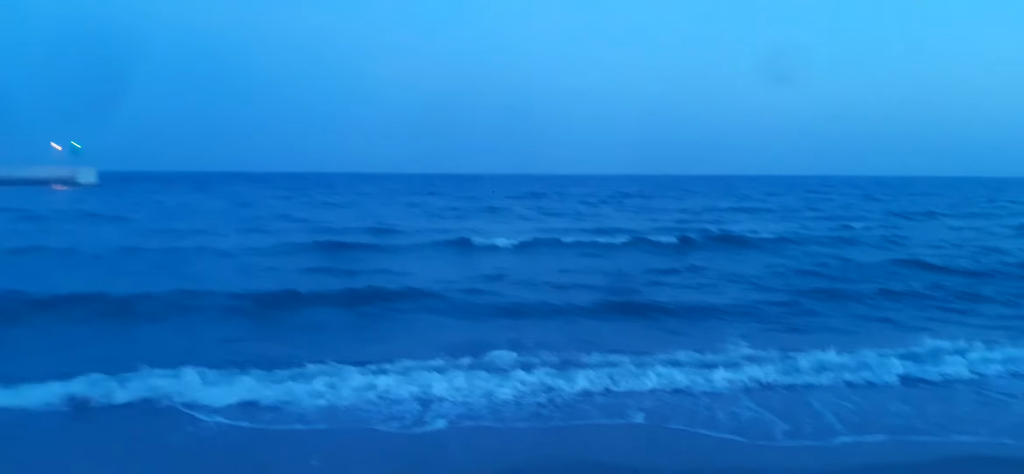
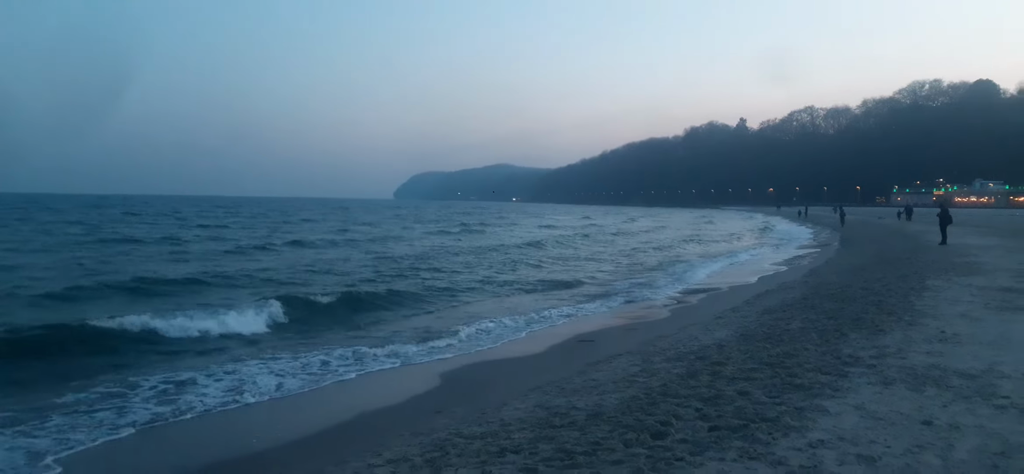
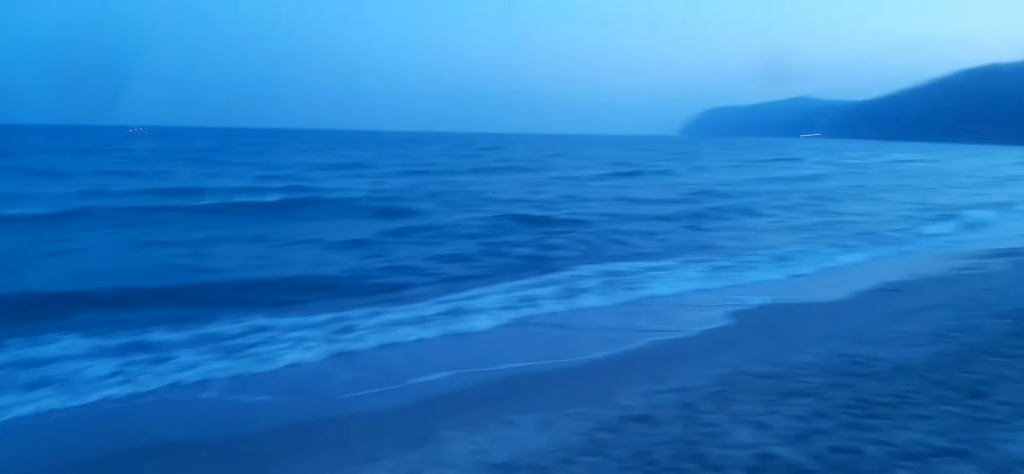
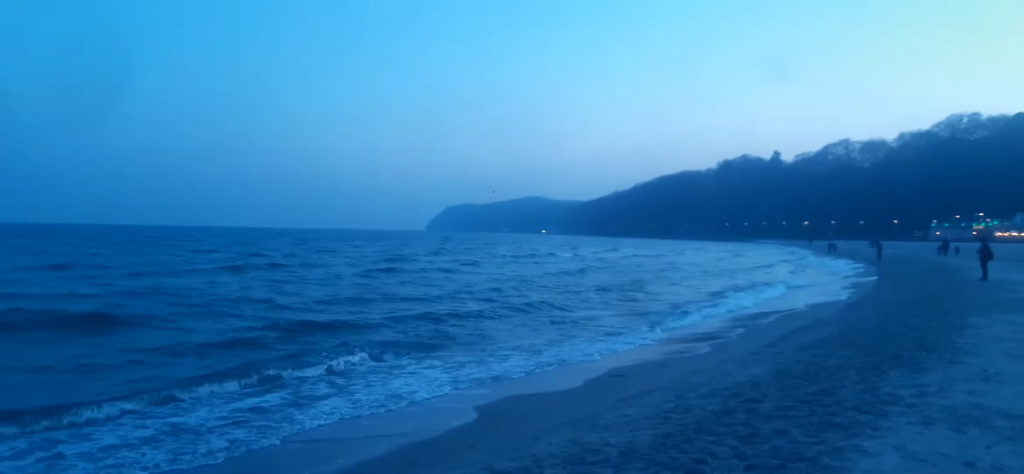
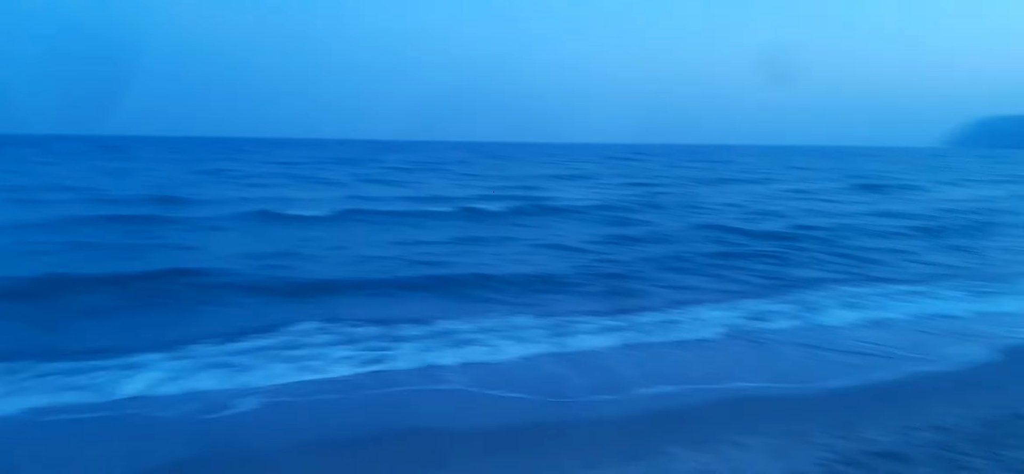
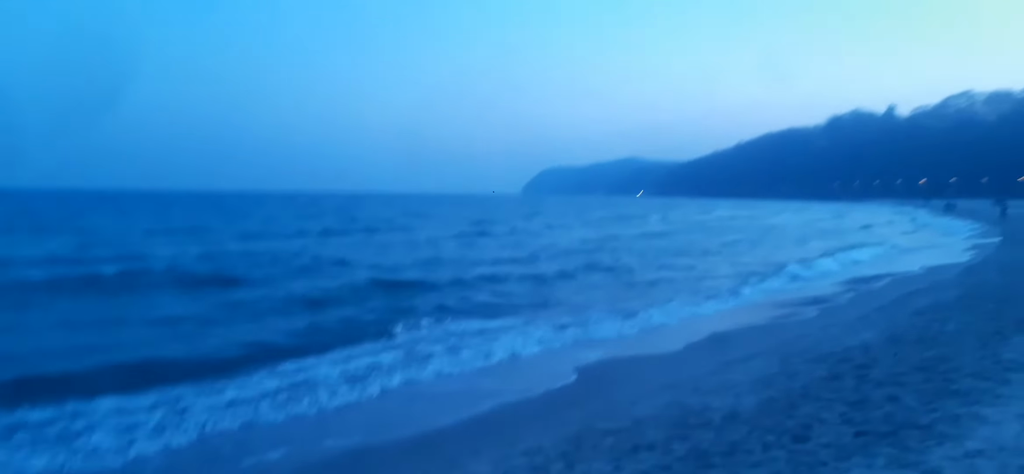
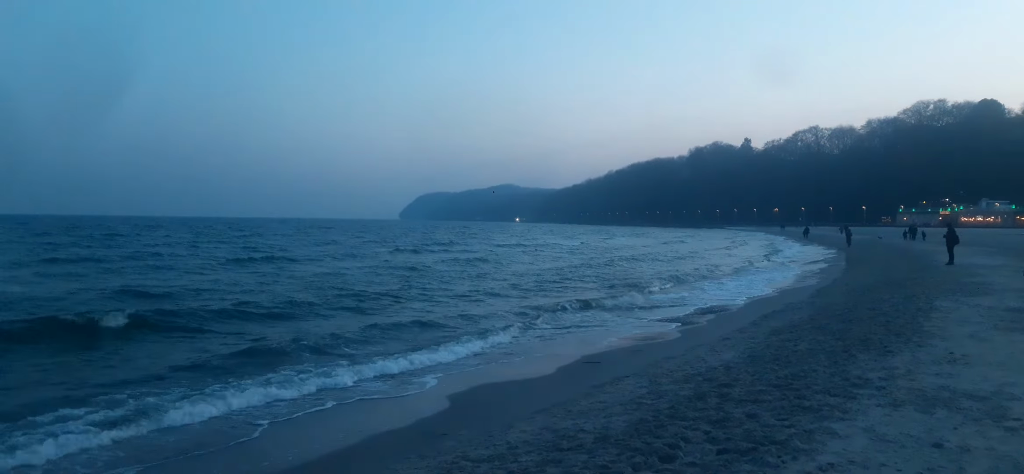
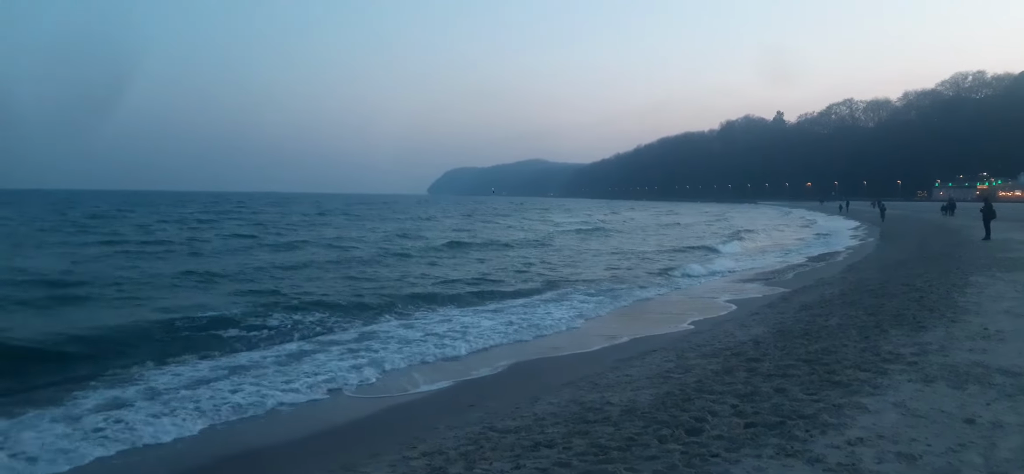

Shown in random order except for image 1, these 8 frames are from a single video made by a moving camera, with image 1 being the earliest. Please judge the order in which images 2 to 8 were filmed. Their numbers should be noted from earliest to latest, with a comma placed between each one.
5, 3, 6, 4, 7, 2, 8
